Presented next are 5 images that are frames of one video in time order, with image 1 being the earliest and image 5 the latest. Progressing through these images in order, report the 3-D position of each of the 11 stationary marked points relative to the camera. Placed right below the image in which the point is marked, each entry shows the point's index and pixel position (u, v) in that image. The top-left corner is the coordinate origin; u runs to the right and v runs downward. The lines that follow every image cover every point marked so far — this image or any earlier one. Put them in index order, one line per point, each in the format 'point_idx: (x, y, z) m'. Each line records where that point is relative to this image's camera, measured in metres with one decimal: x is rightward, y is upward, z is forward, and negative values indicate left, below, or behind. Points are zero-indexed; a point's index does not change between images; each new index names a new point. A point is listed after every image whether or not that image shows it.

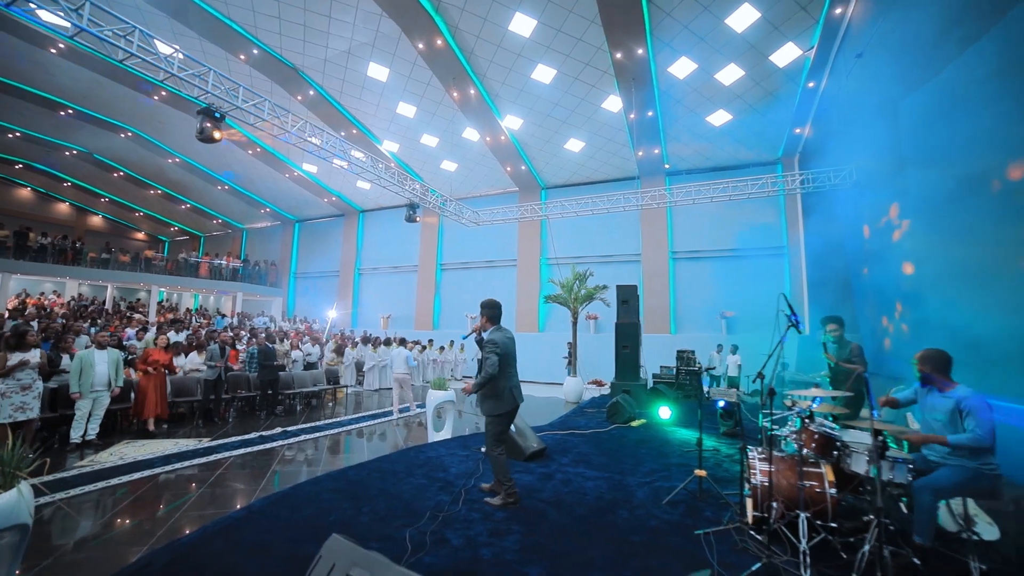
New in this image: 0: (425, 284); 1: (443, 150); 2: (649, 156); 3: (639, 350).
0: (-3.1, +0.1, +16.1) m
1: (-2.0, +4.0, +12.8) m
2: (+3.8, +3.6, +12.1) m
3: (+2.1, -1.0, +7.2) m
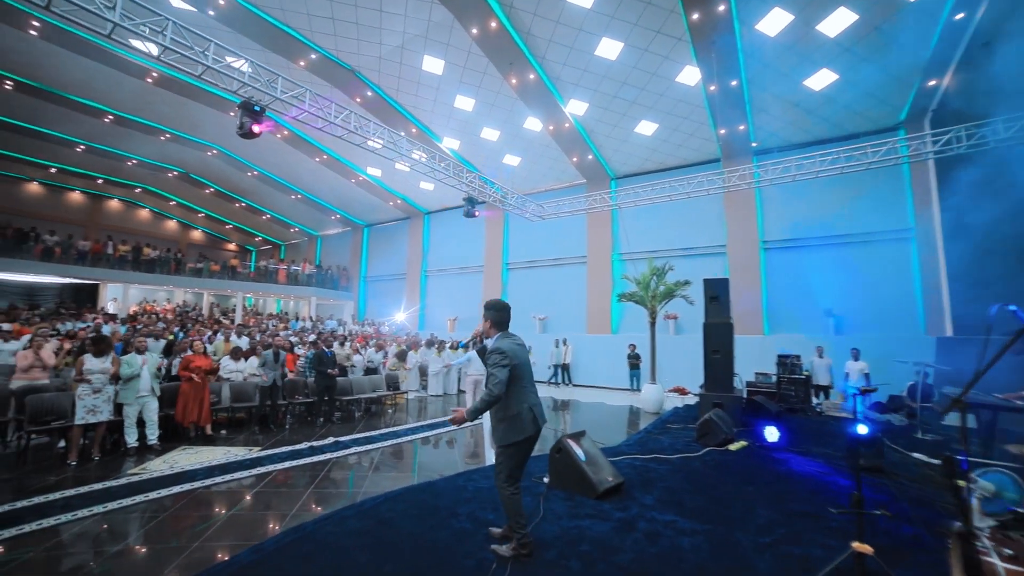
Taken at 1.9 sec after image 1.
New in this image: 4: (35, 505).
0: (-0.7, +0.1, +15.7) m
1: (-0.3, +4.0, +12.3) m
2: (+5.4, +3.8, +10.6) m
3: (+3.1, -0.9, +6.1) m
4: (-4.4, -1.9, +3.8) m
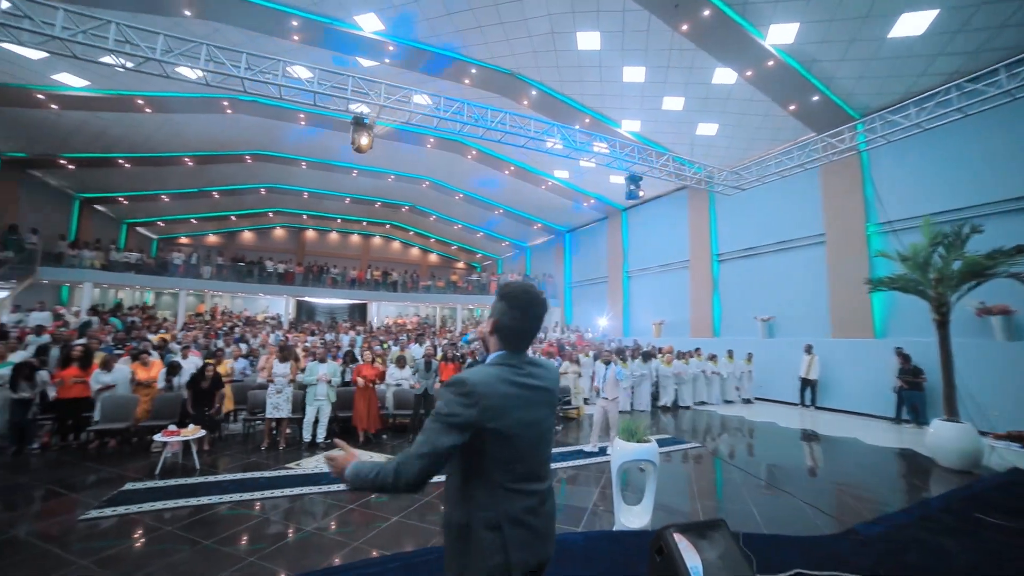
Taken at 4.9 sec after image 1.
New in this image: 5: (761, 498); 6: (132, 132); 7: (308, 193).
0: (+5.6, +0.2, +13.2) m
1: (+4.1, +4.1, +10.2) m
2: (+8.2, +4.2, +5.9) m
3: (+4.3, -0.7, +3.0) m
4: (-3.3, -2.1, +4.7) m
5: (+2.7, -2.3, +4.8) m
6: (-10.1, +4.1, +11.5) m
7: (-8.5, +4.0, +18.1) m
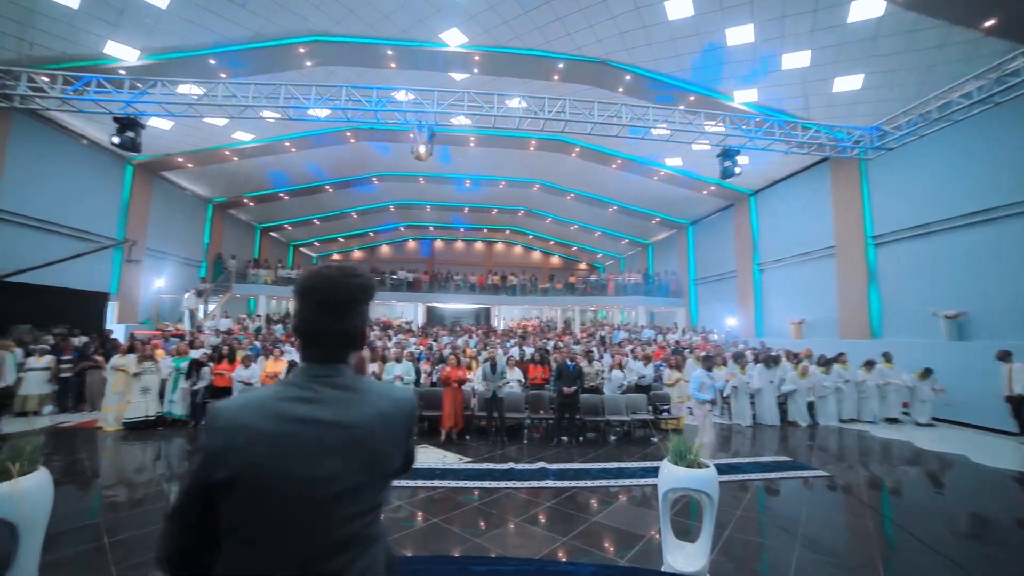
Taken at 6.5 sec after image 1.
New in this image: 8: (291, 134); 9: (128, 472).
0: (+8.4, +0.4, +10.8) m
1: (+5.9, +4.2, +8.4) m
2: (+8.6, +4.5, +3.1) m
3: (+4.1, -0.5, +1.4) m
4: (-2.5, -2.2, +5.3) m
5: (+3.2, -2.2, +3.6) m
6: (-7.2, +3.8, +13.9) m
7: (-3.6, +3.7, +19.7) m
8: (-5.8, +4.1, +11.4) m
9: (-4.6, -2.2, +5.1) m
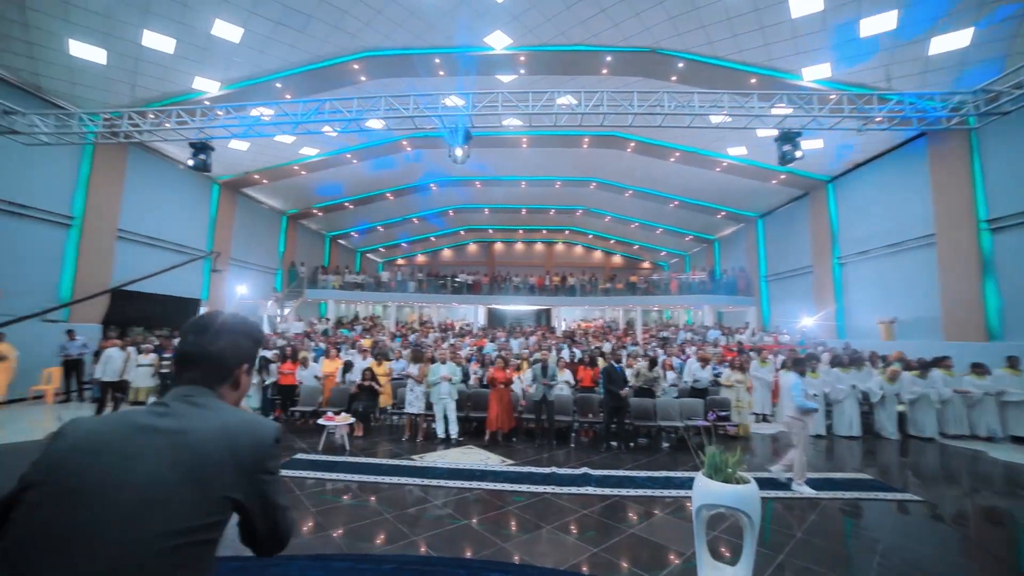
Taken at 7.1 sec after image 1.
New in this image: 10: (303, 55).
0: (+9.6, +0.5, +9.4) m
1: (+6.7, +4.3, +7.3) m
2: (+8.5, +4.7, +1.8) m
3: (+4.0, -0.4, +0.7) m
4: (-2.0, -2.2, +5.5) m
5: (+3.4, -2.2, +3.0) m
6: (-5.4, +3.6, +14.8) m
7: (-1.1, +3.6, +20.0) m
8: (-4.5, +4.0, +12.1) m
9: (-4.1, -2.3, +5.7) m
10: (-4.1, +4.5, +8.5) m
